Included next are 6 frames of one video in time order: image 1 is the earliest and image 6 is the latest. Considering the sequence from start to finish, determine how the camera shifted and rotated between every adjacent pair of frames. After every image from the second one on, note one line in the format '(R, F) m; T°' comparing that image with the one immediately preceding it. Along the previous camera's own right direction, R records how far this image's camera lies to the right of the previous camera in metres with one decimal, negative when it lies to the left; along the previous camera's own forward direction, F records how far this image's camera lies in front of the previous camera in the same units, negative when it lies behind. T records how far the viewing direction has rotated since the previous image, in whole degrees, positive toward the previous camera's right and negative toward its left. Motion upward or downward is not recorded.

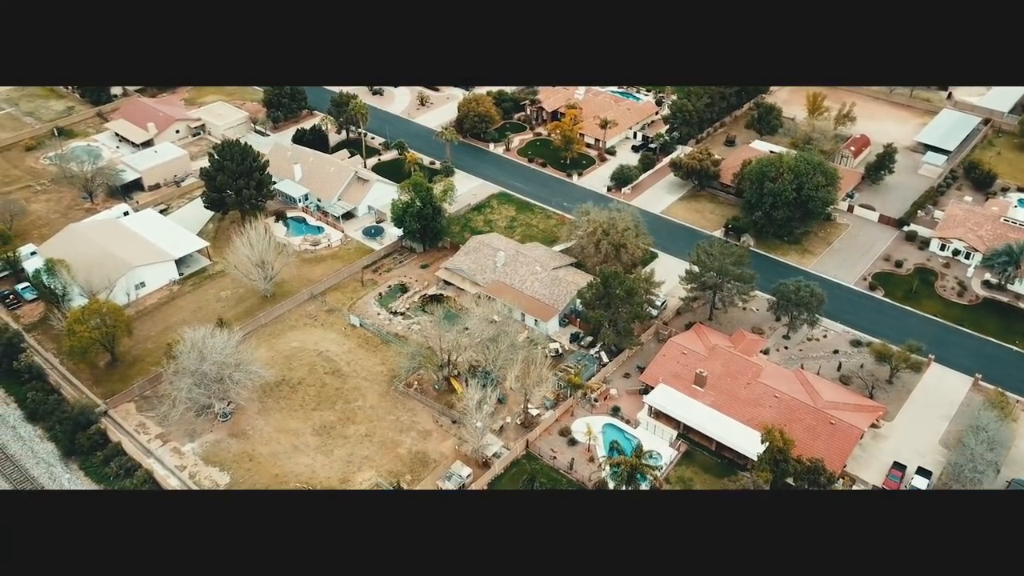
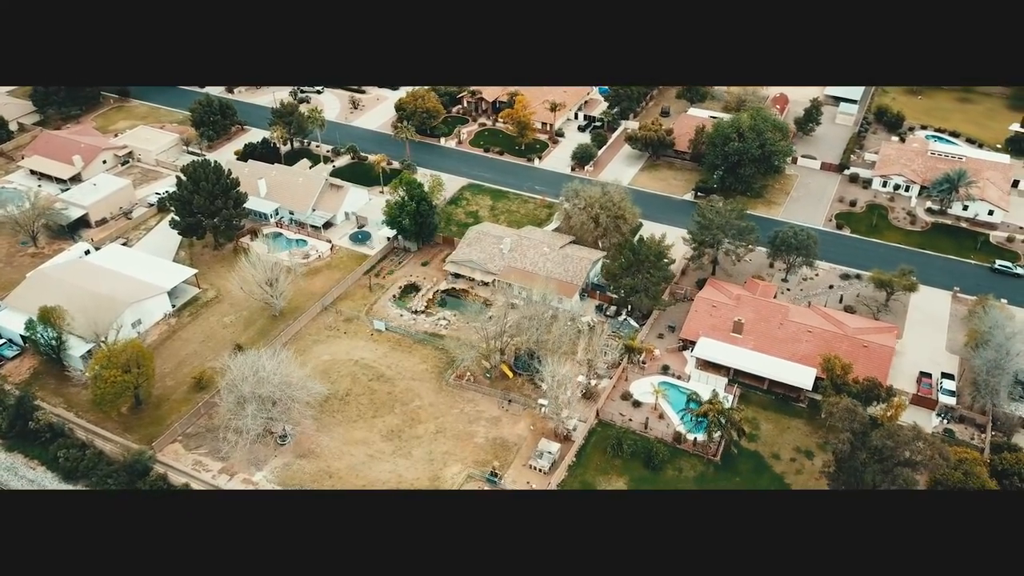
(-7.0, 0.0) m; +11°
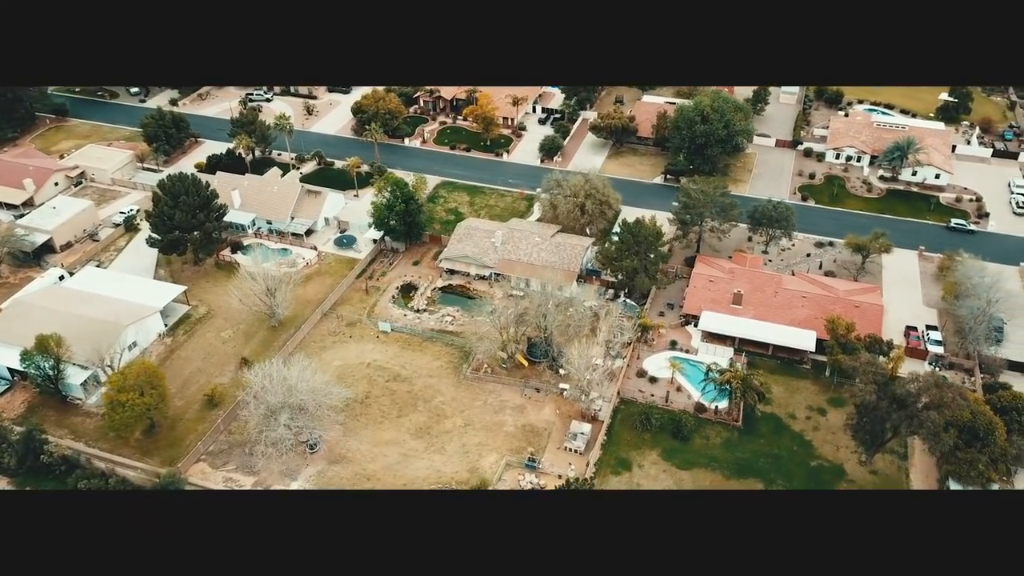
(-3.7, -0.3) m; +6°
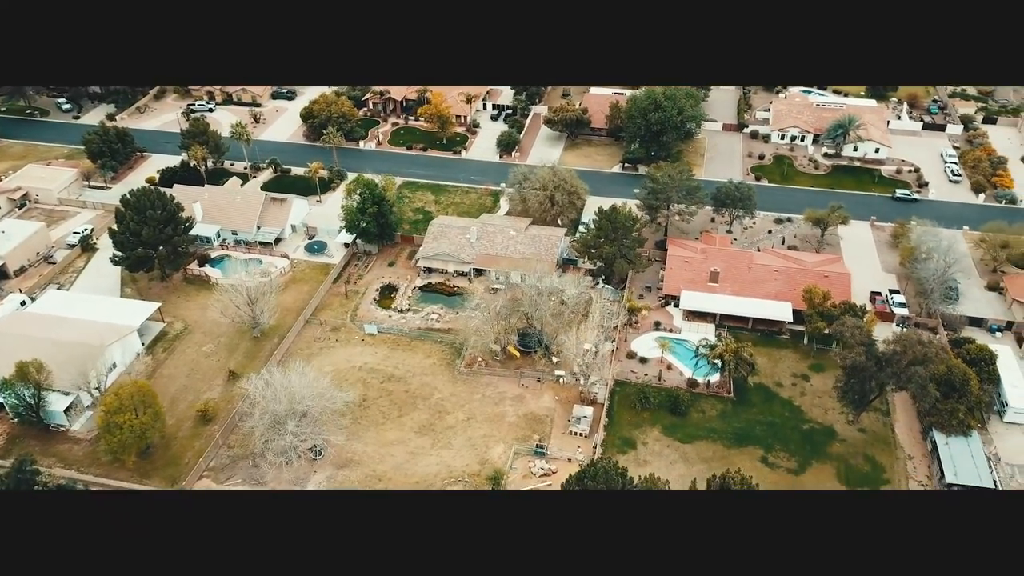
(-2.5, -0.3) m; +5°
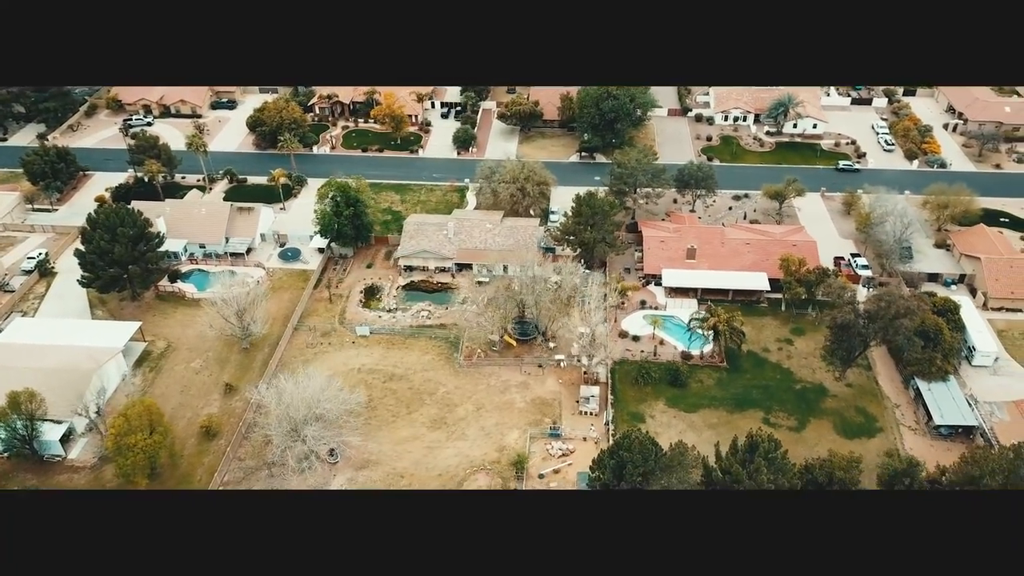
(-3.1, -0.3) m; +6°
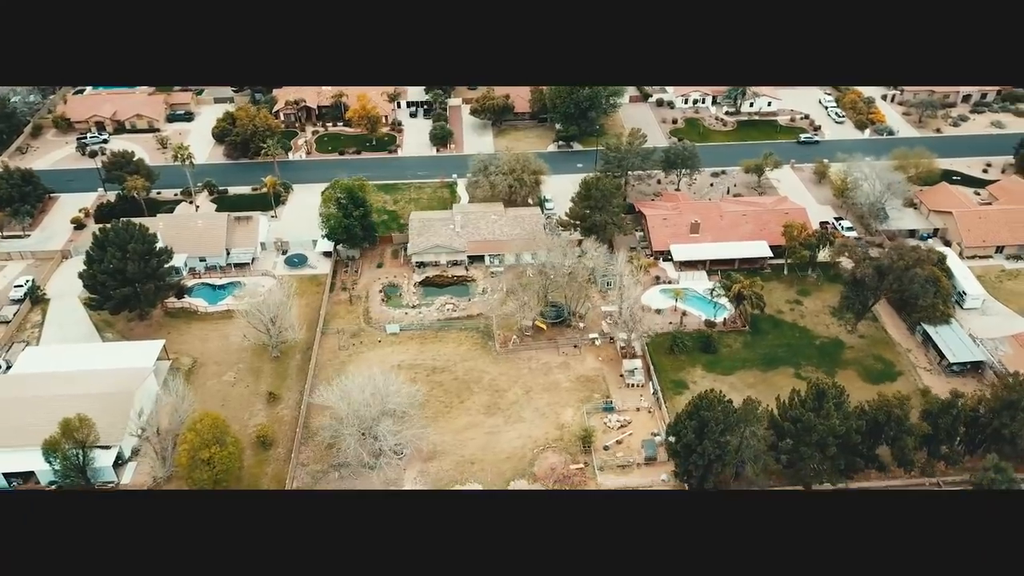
(-5.1, -0.4) m; +7°
